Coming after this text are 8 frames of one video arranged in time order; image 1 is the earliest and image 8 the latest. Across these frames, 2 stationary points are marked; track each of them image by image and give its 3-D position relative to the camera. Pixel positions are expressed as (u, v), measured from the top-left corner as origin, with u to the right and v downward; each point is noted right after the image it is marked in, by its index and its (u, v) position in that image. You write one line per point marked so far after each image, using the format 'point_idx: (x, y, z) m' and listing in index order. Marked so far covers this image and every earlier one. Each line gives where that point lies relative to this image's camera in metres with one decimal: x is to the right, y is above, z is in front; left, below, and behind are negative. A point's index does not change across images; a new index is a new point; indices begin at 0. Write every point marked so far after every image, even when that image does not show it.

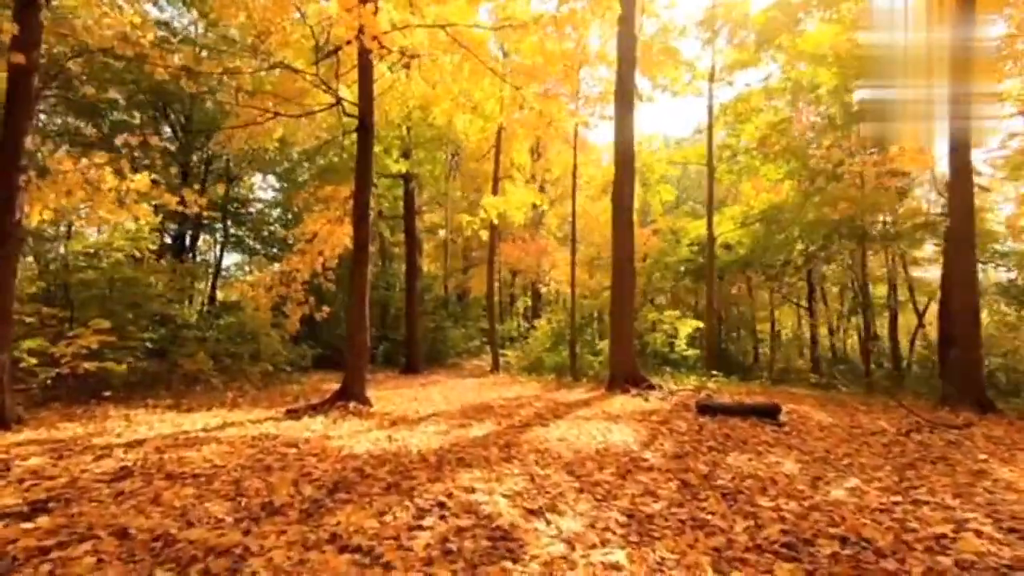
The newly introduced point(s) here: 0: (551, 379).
0: (+1.1, -2.6, +15.3) m
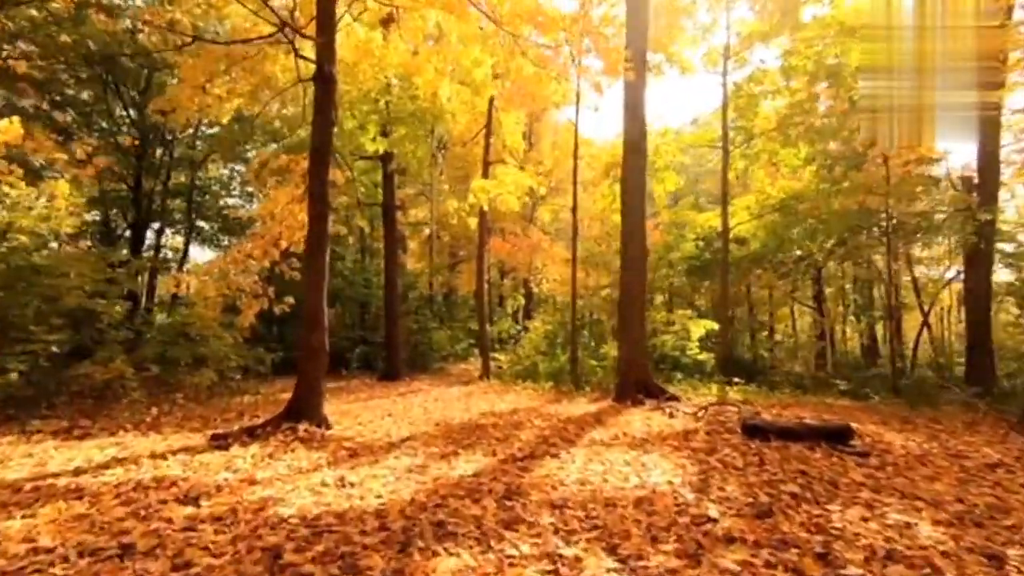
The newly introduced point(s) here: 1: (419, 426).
0: (+0.9, -2.5, +13.4) m
1: (-1.4, -2.0, +8.1) m
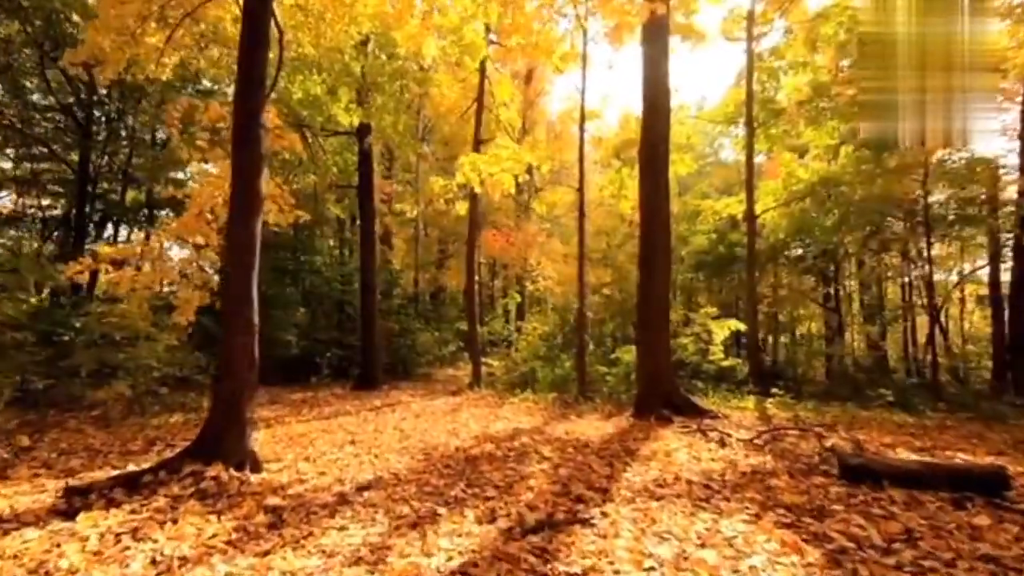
0: (+0.9, -2.3, +11.4) m
1: (-1.3, -1.9, +6.0) m
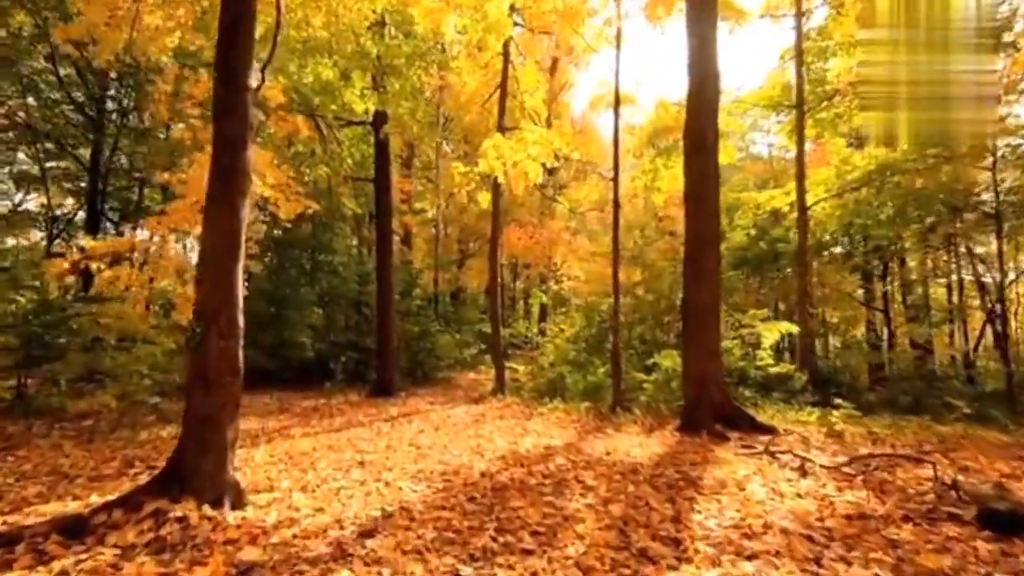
0: (+1.4, -2.3, +10.3) m
1: (-1.0, -1.9, +5.0) m
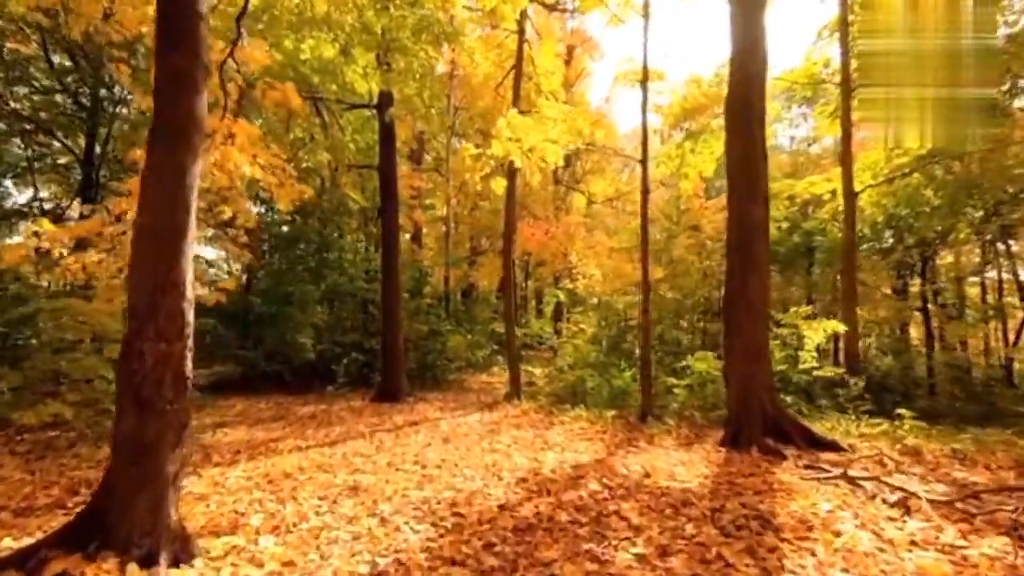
0: (+1.7, -2.2, +9.2) m
1: (-0.8, -1.8, +4.0) m
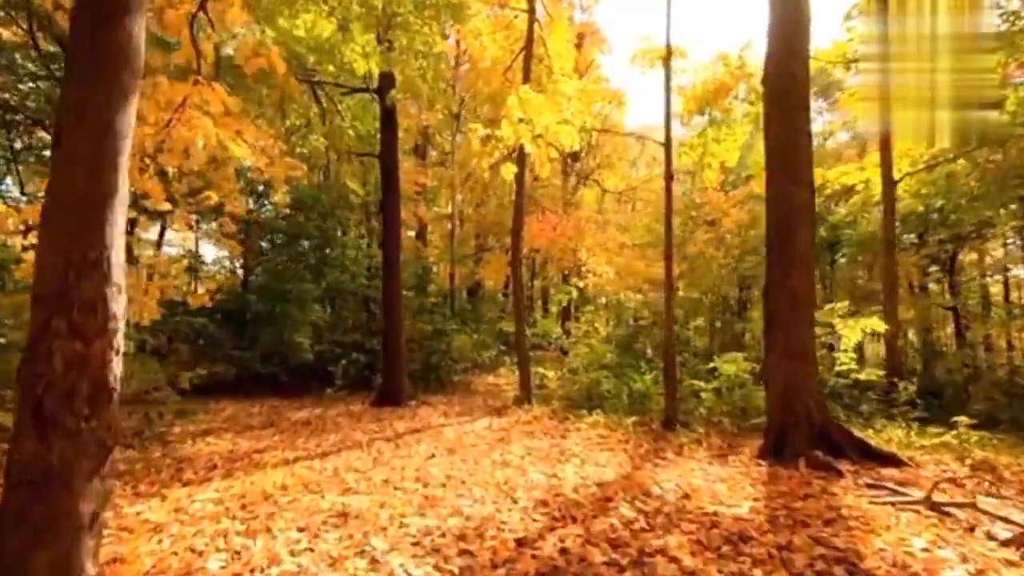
0: (+1.9, -2.1, +8.4) m
1: (-0.7, -1.7, +3.2) m
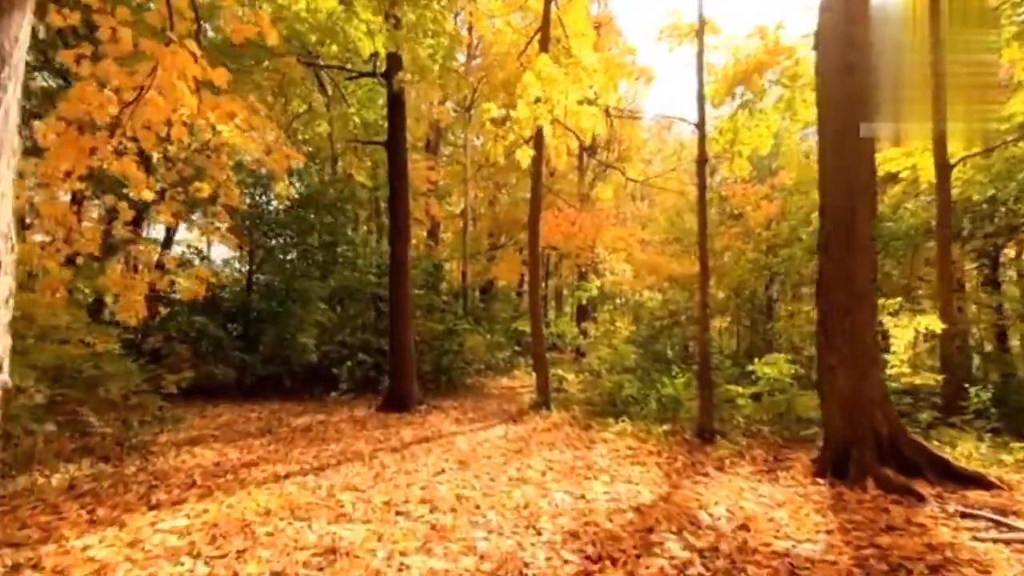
0: (+2.1, -2.1, +7.6) m
1: (-0.5, -1.6, +2.4) m
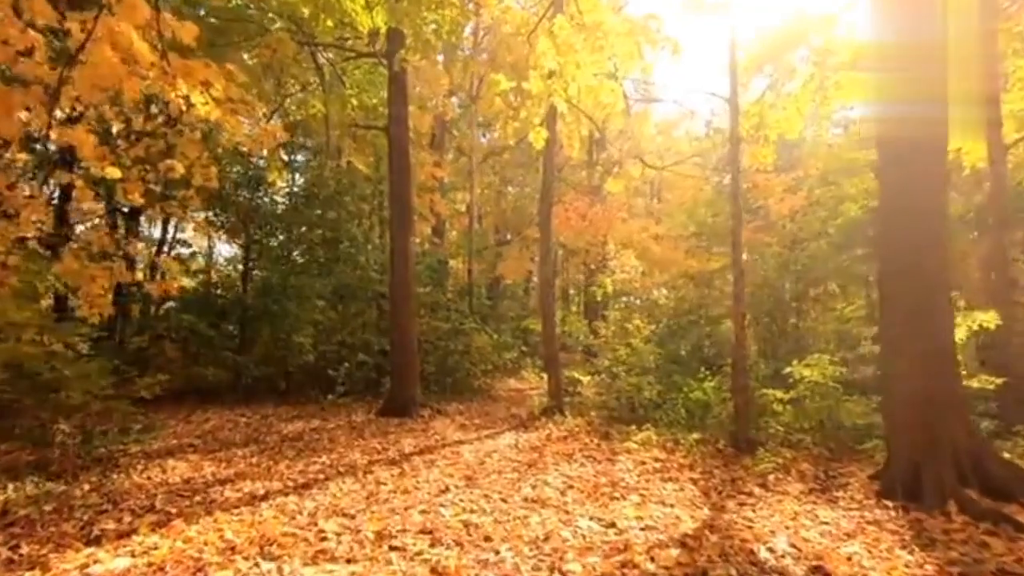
0: (+2.3, -2.0, +6.8) m
1: (-0.4, -1.5, +1.6) m
